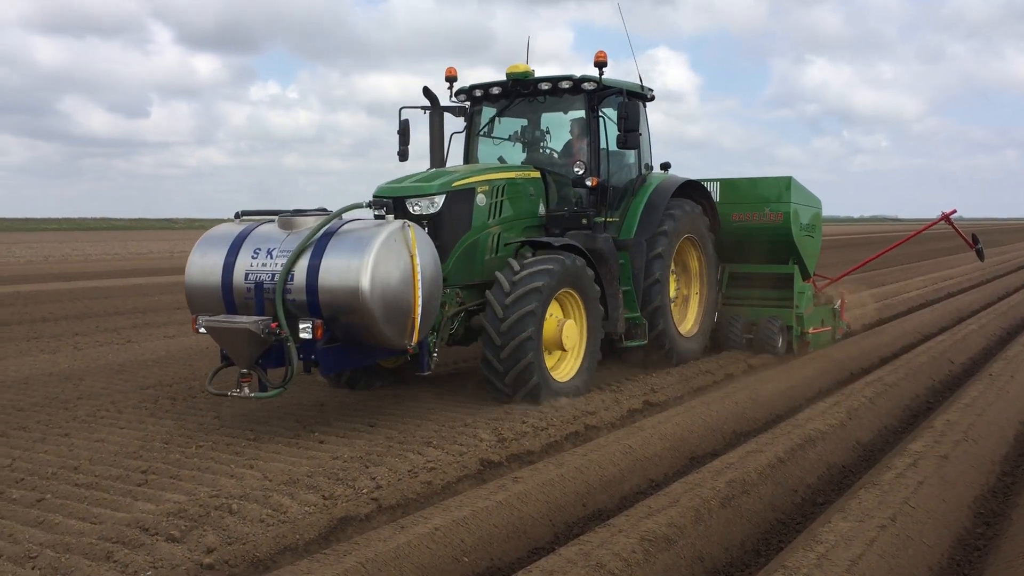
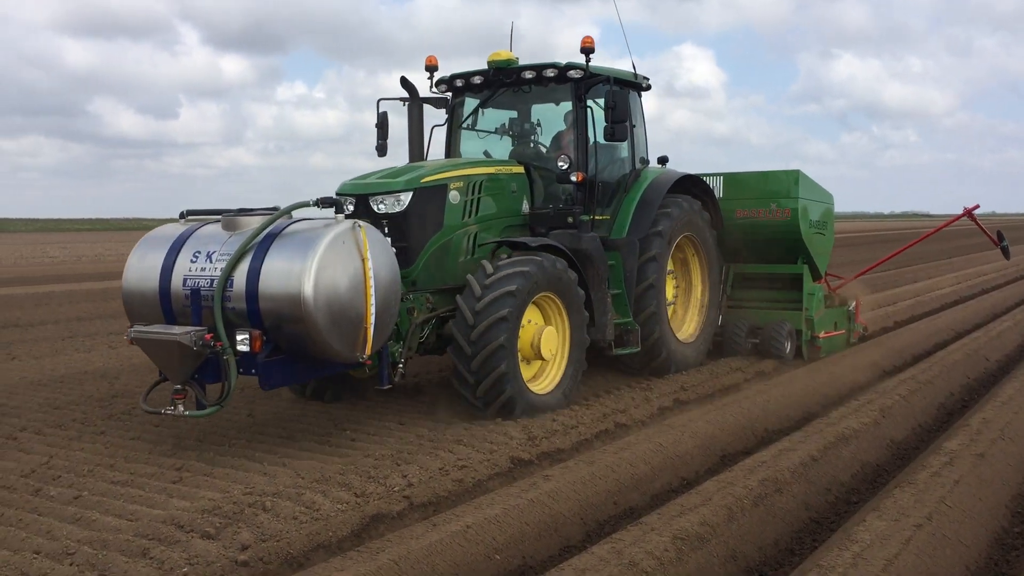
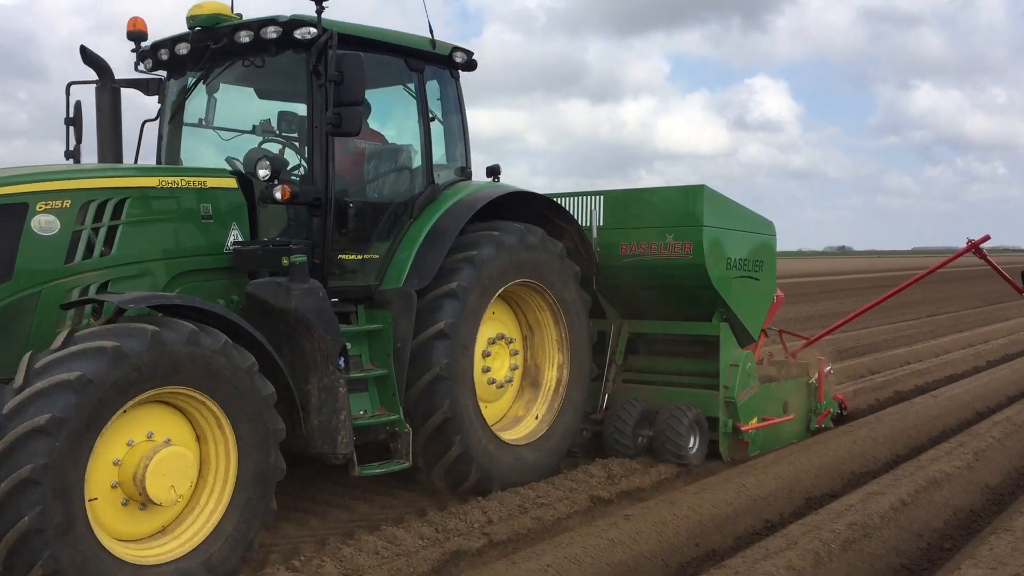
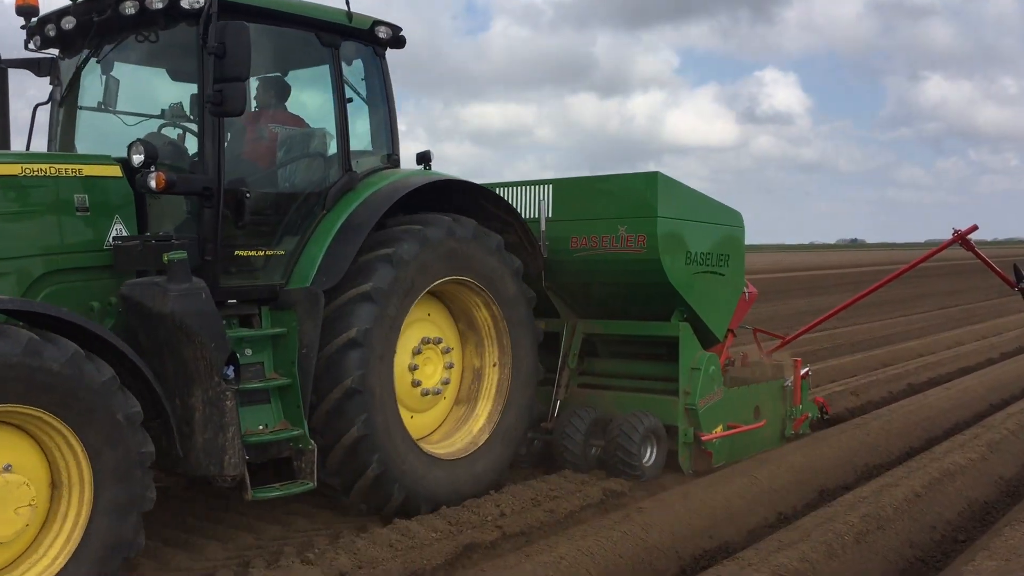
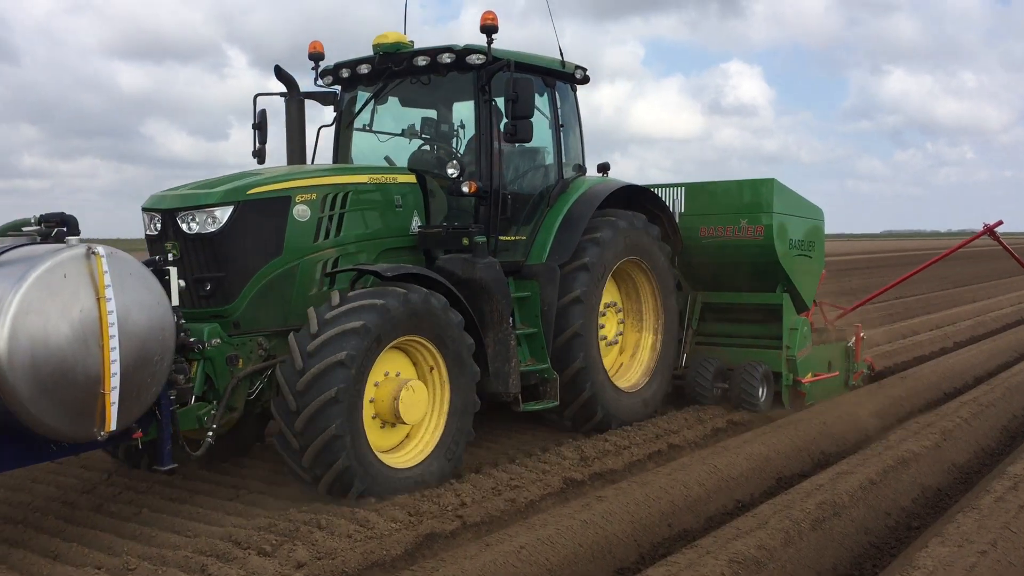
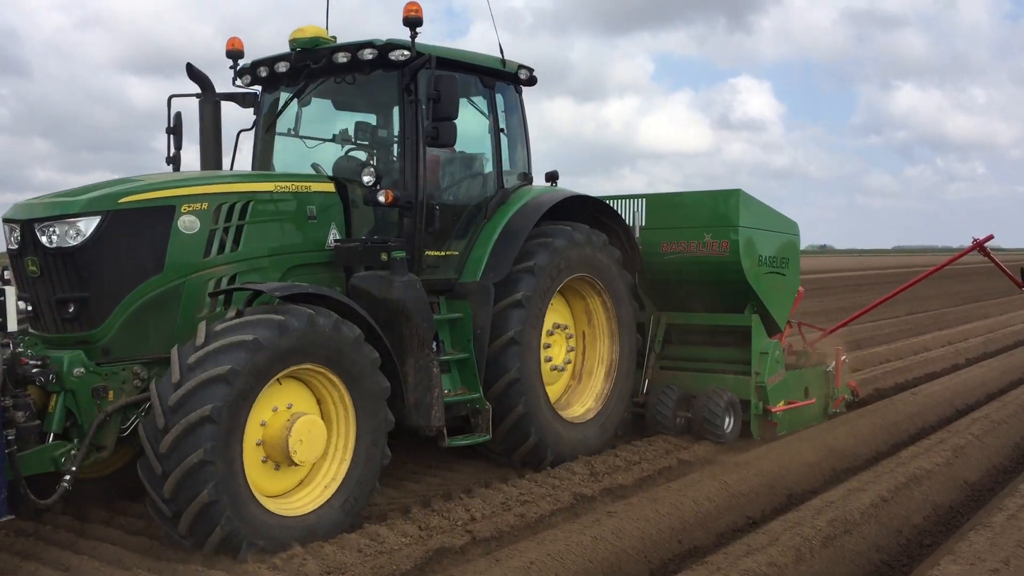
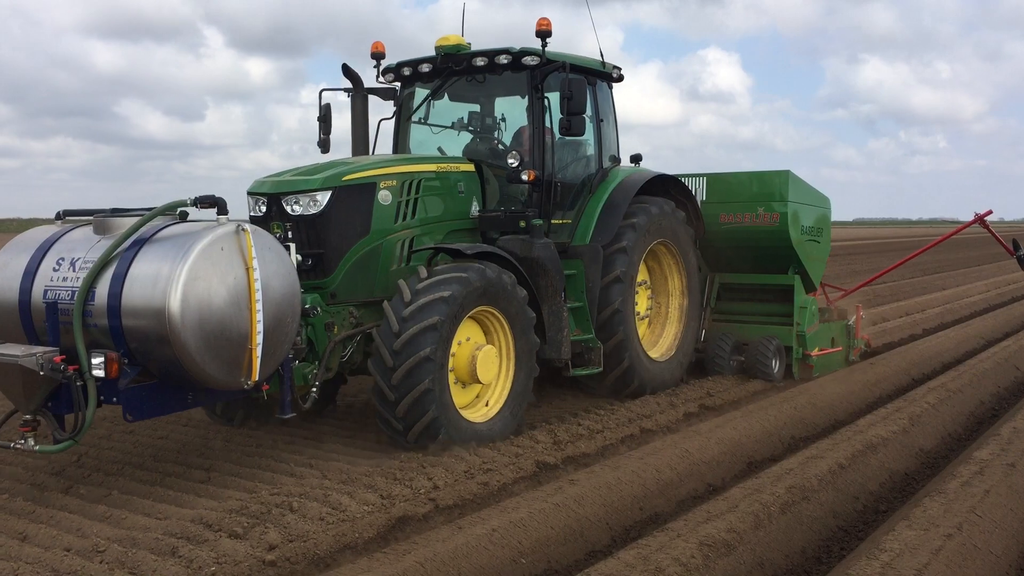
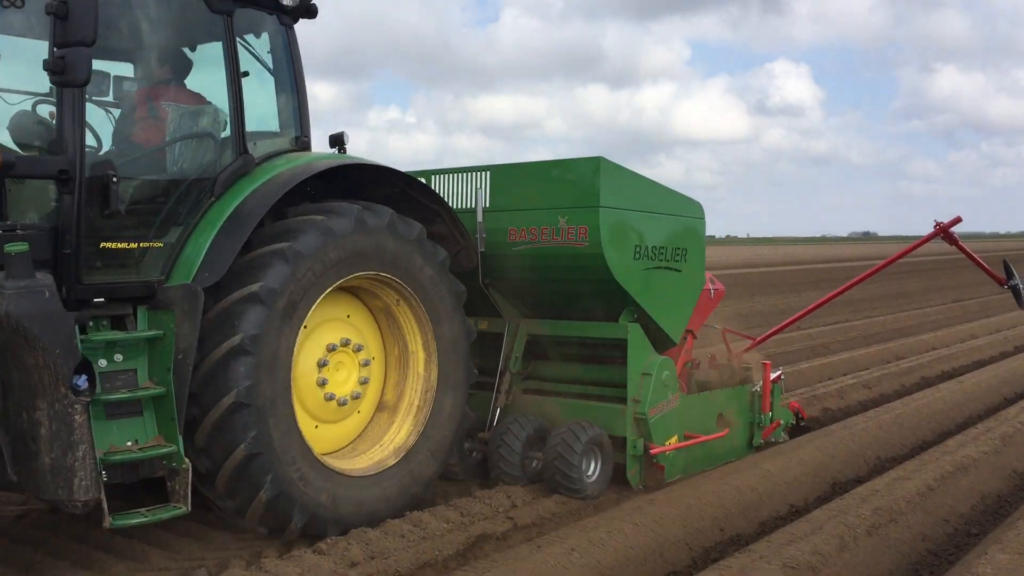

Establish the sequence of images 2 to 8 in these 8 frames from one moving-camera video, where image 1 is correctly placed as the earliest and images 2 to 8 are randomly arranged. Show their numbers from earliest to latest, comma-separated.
2, 7, 5, 6, 3, 4, 8
